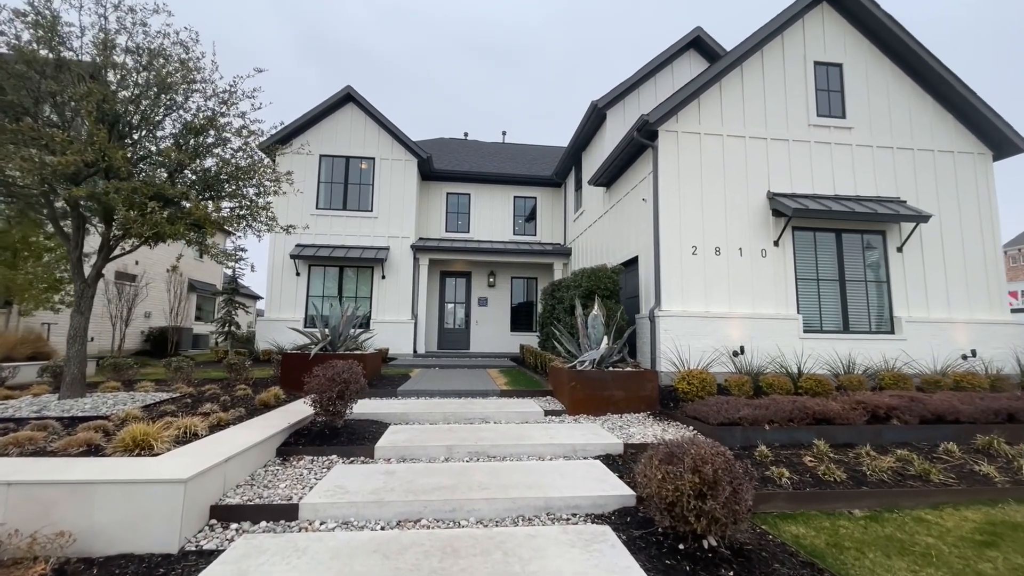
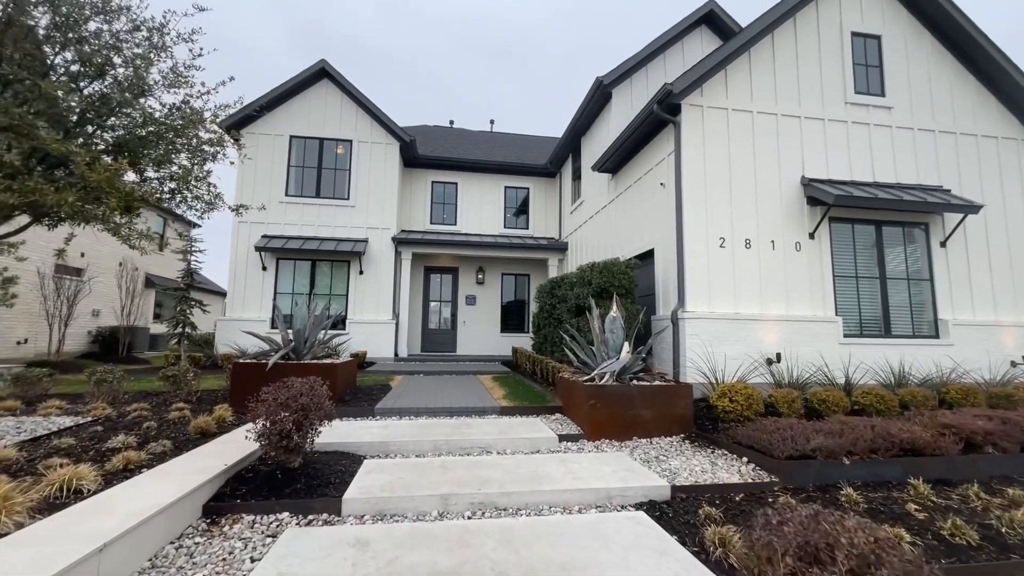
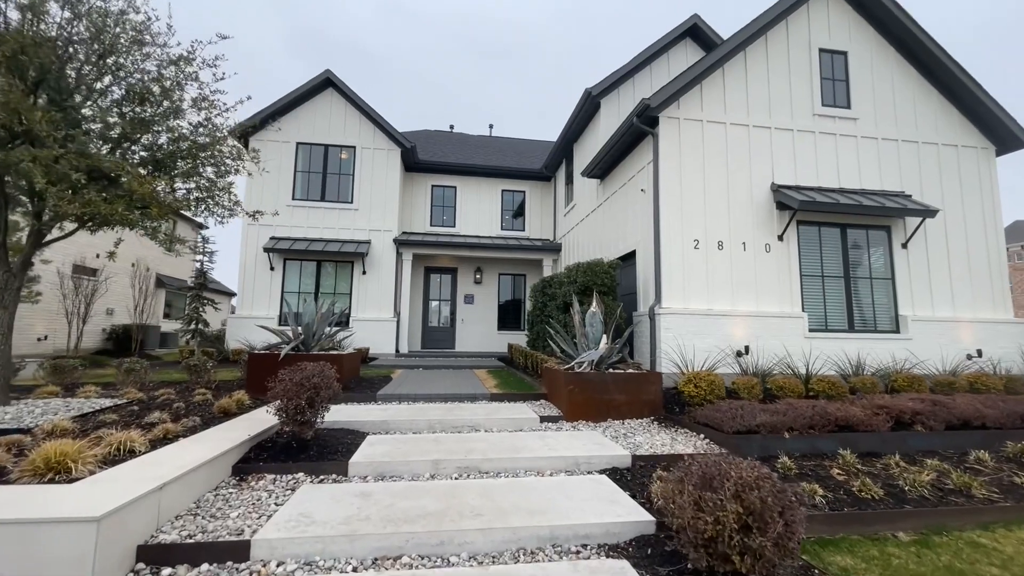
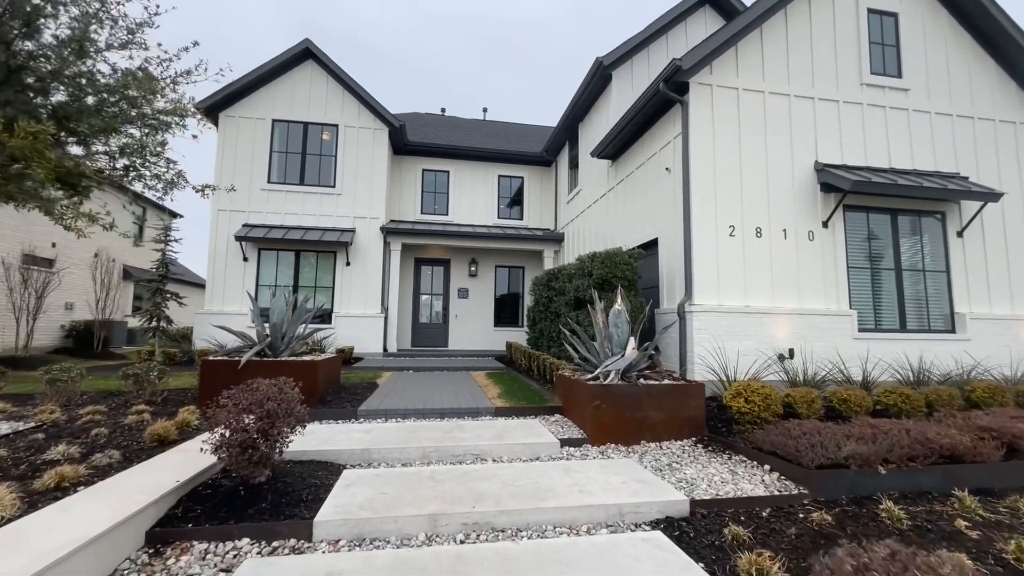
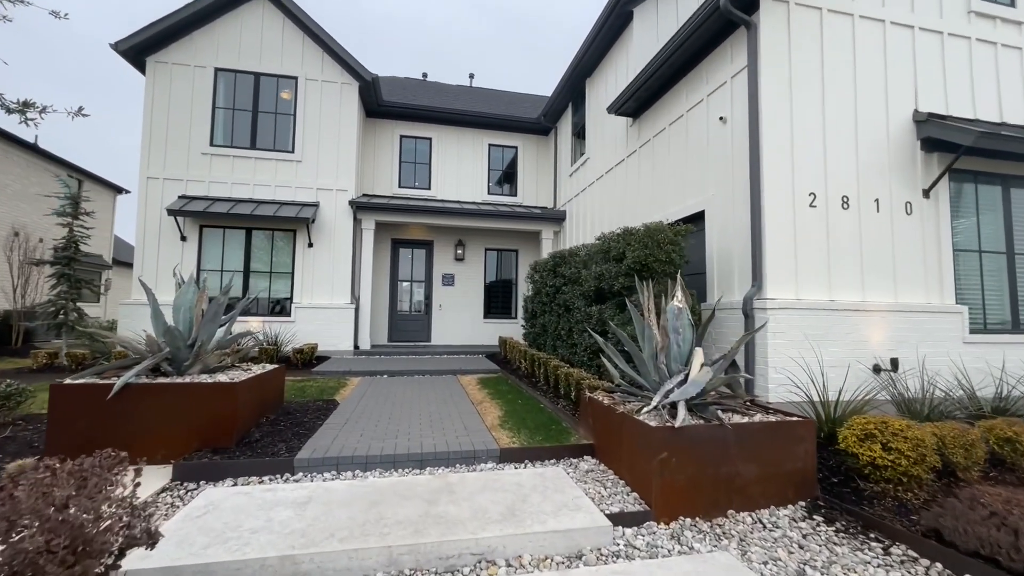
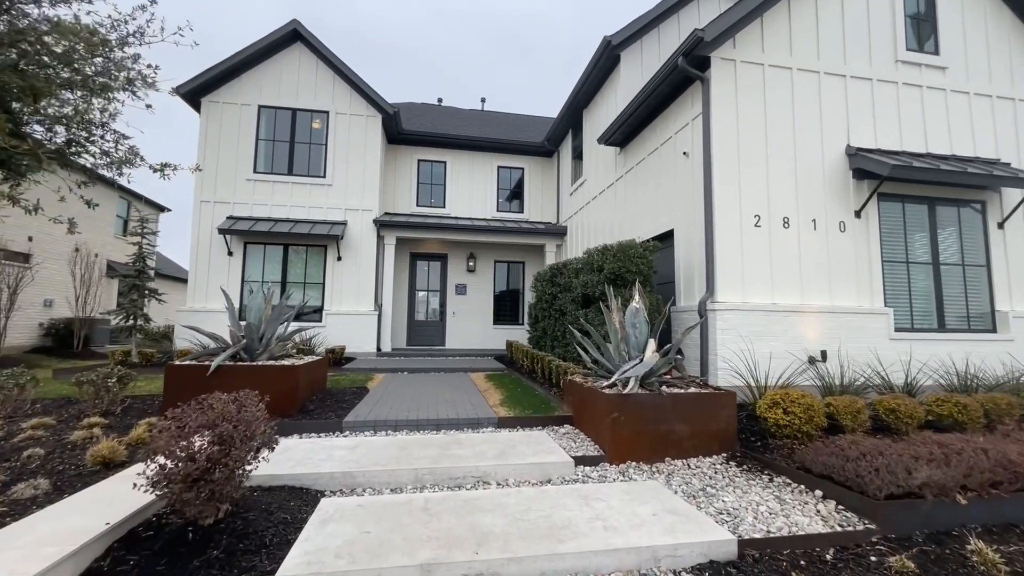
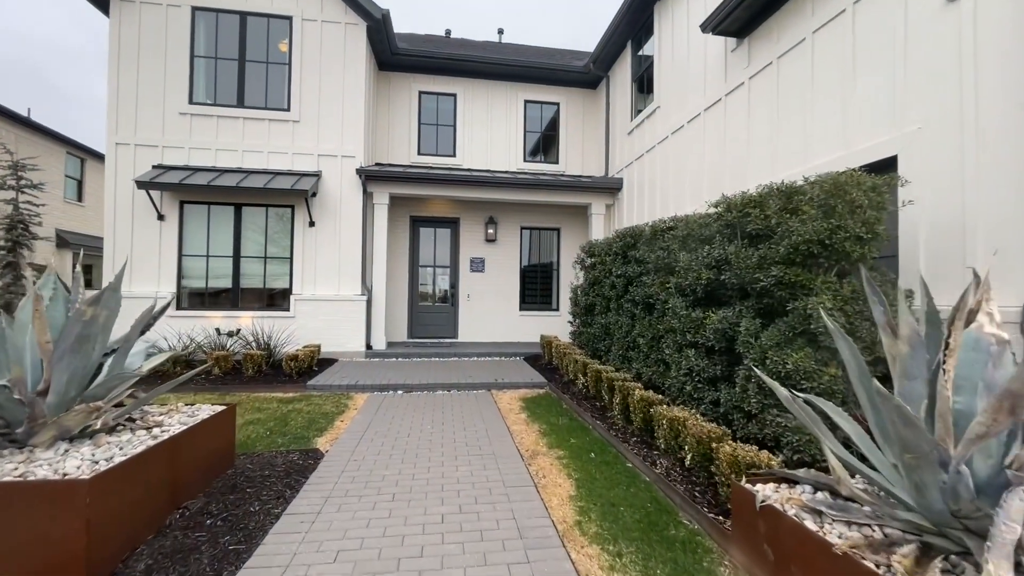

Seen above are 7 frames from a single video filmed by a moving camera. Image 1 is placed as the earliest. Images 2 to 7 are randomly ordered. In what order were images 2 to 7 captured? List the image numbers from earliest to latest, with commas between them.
3, 2, 4, 6, 5, 7
